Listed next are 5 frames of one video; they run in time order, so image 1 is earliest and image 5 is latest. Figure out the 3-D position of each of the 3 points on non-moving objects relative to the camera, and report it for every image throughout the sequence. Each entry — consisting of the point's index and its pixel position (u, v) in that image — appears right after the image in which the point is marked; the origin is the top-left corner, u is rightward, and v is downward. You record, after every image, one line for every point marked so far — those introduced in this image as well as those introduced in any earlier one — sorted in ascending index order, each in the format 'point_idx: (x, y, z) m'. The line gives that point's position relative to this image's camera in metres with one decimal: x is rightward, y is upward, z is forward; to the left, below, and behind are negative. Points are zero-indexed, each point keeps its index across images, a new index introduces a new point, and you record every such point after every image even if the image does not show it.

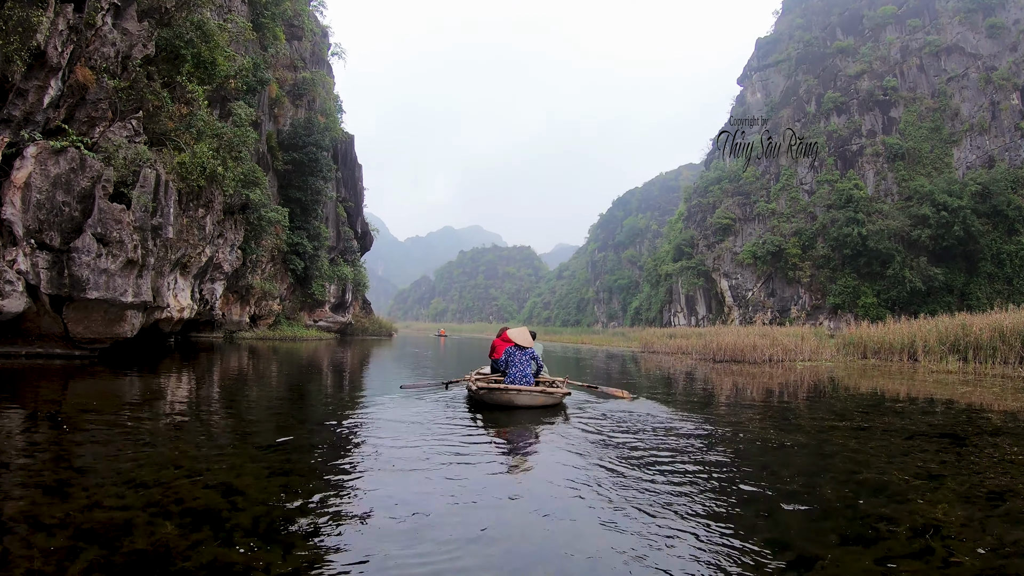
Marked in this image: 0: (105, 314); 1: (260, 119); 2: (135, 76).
0: (-7.4, -0.5, +9.7) m
1: (-9.0, +6.0, +19.5) m
2: (-7.6, +4.3, +11.0) m
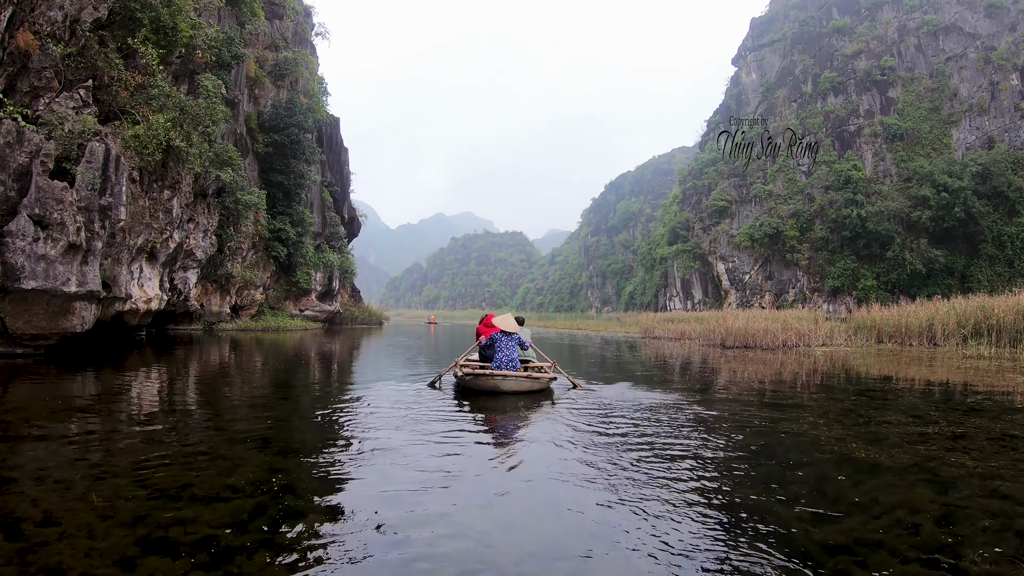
0: (-7.4, -0.3, +8.6) m
1: (-9.3, +6.4, +18.2) m
2: (-7.8, +4.5, +9.8) m
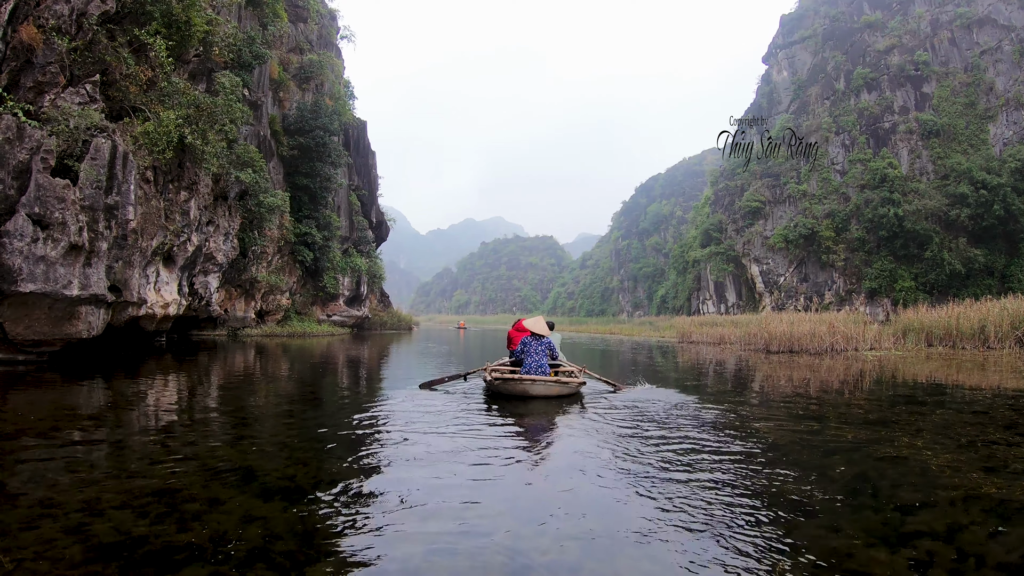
0: (-7.0, -0.4, +8.2) m
1: (-8.4, +6.2, +18.0) m
2: (-7.3, +4.4, +9.4) m
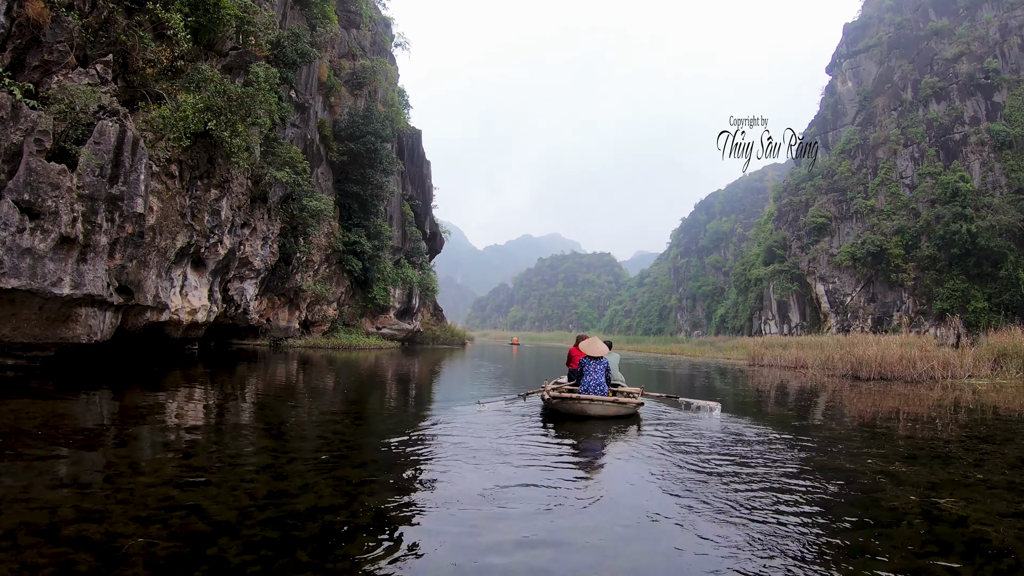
0: (-6.3, -0.3, +7.3) m
1: (-6.6, +6.0, +17.4) m
2: (-6.4, +4.4, +8.7) m
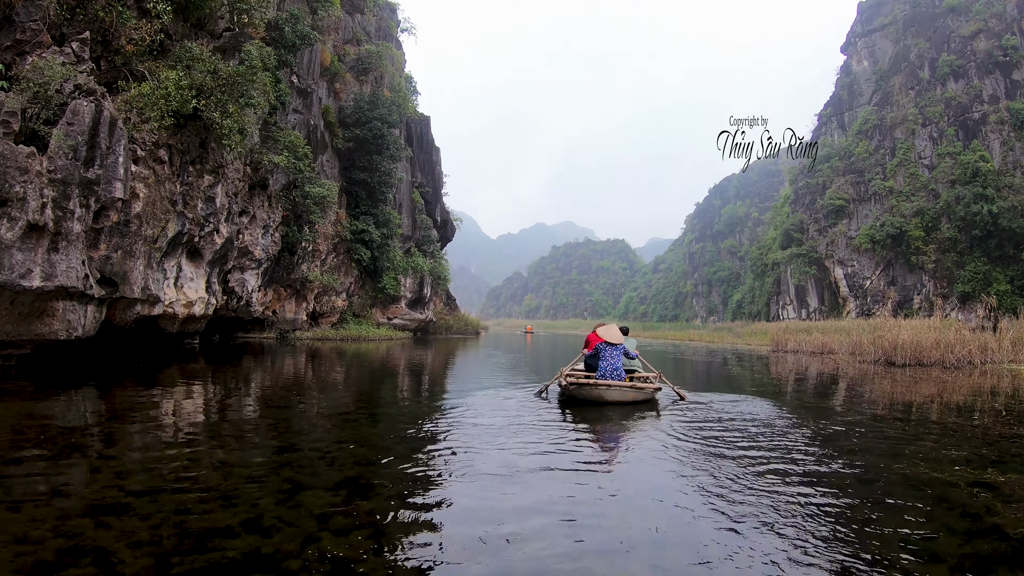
0: (-6.2, -0.2, +6.8) m
1: (-6.3, +6.3, +16.7) m
2: (-6.4, +4.5, +8.1) m
